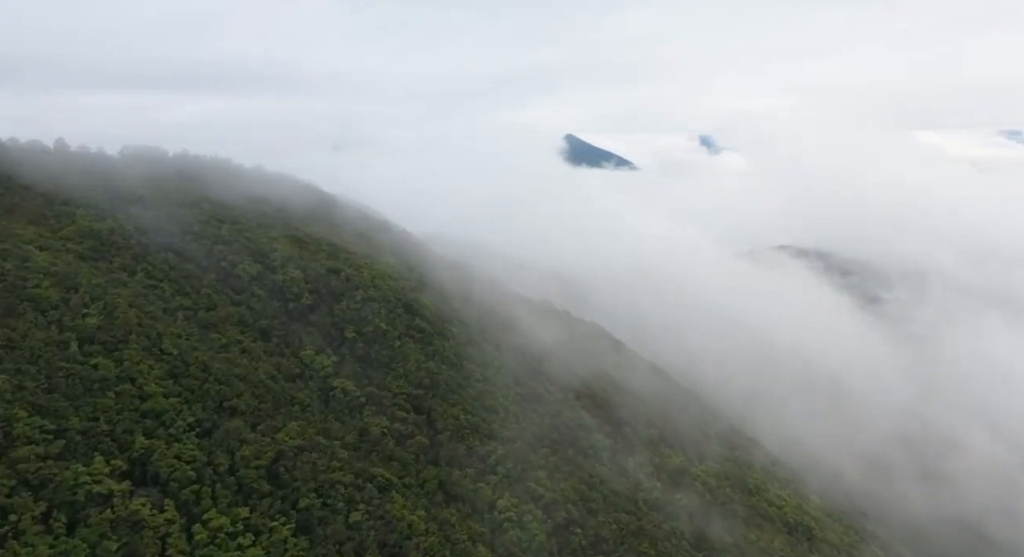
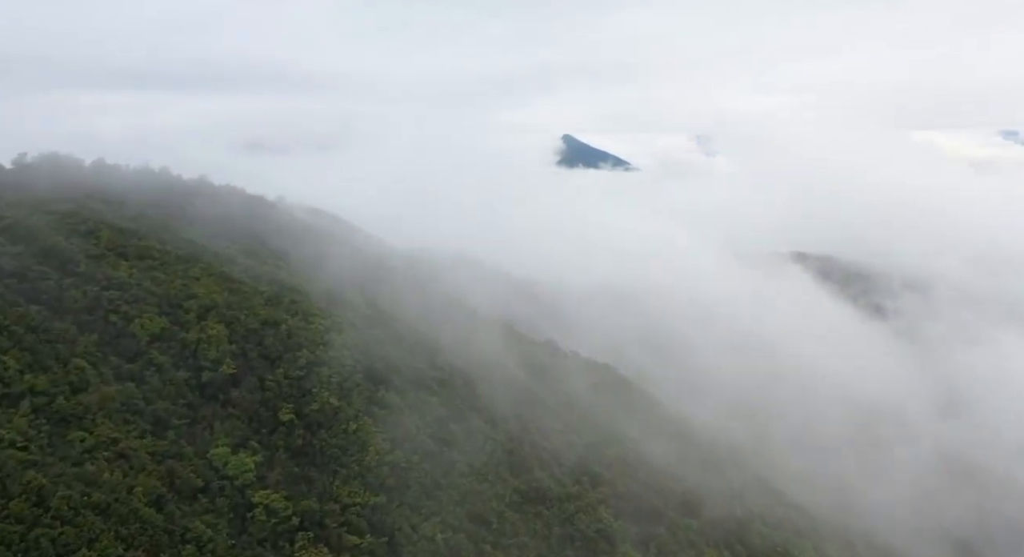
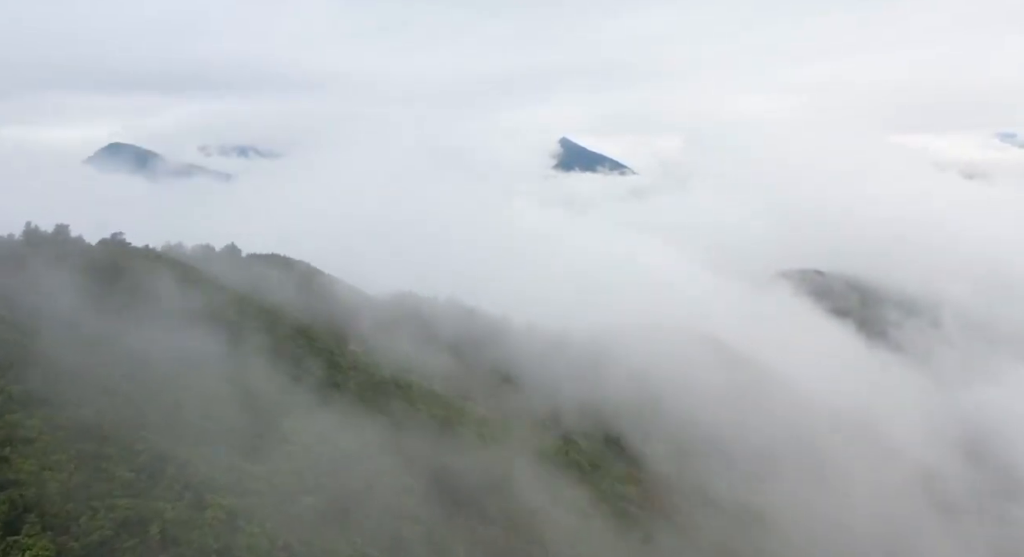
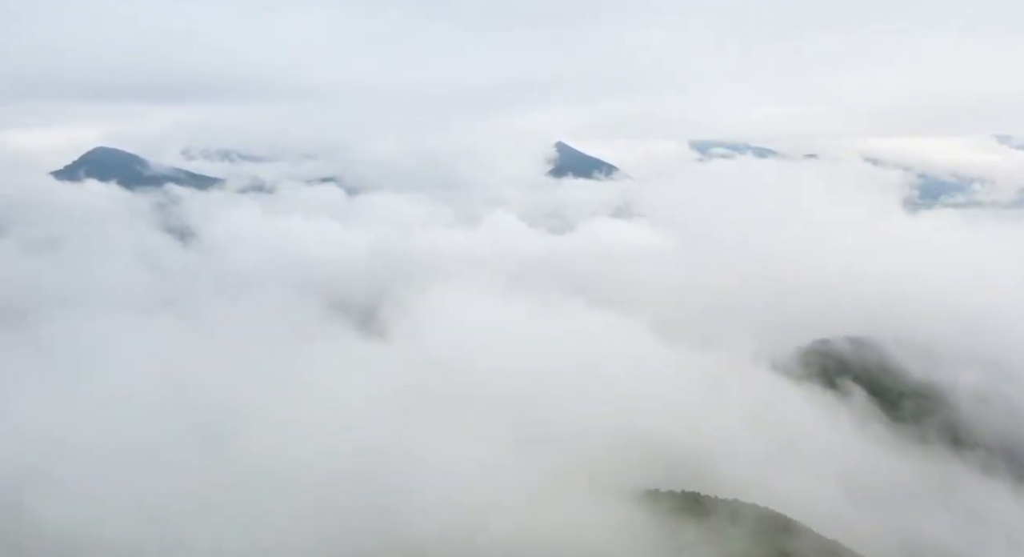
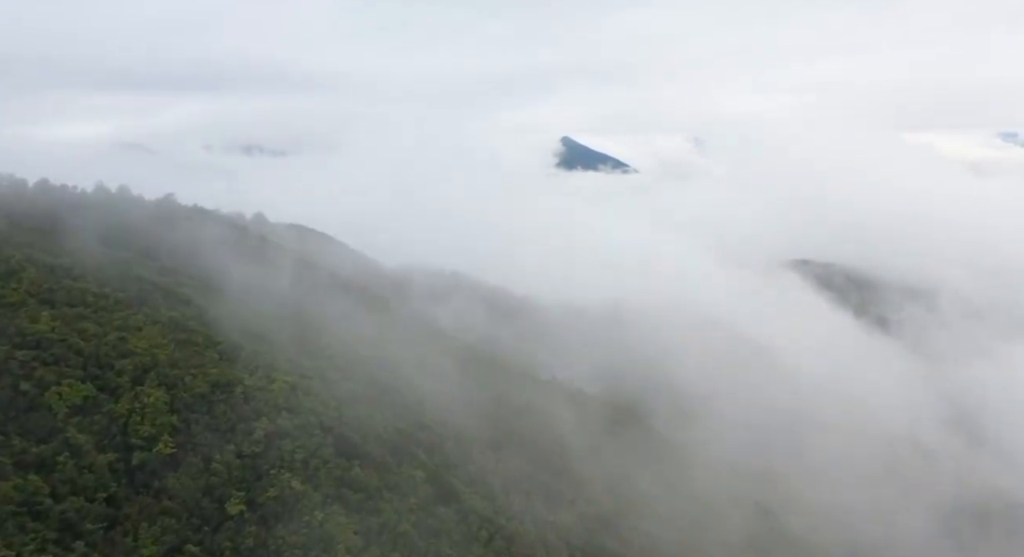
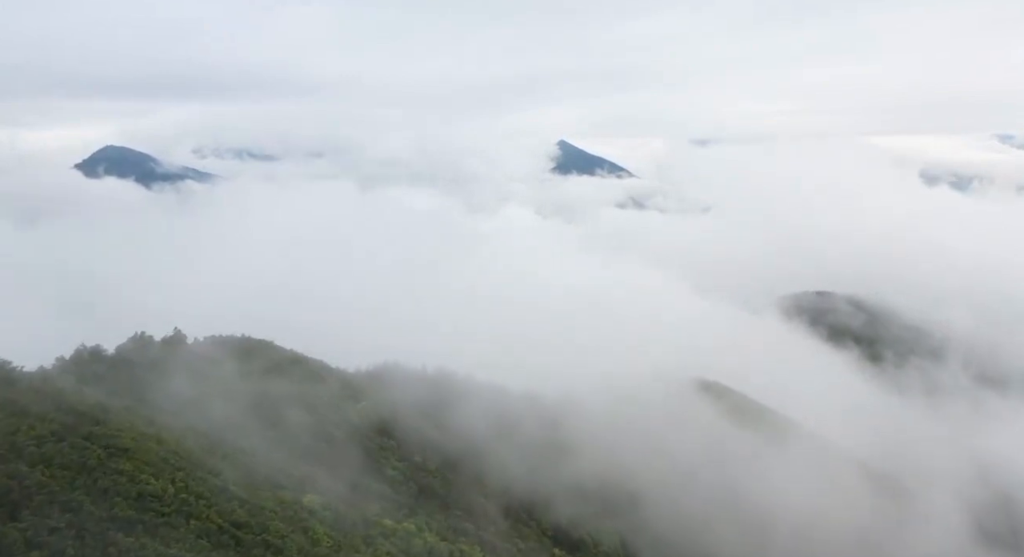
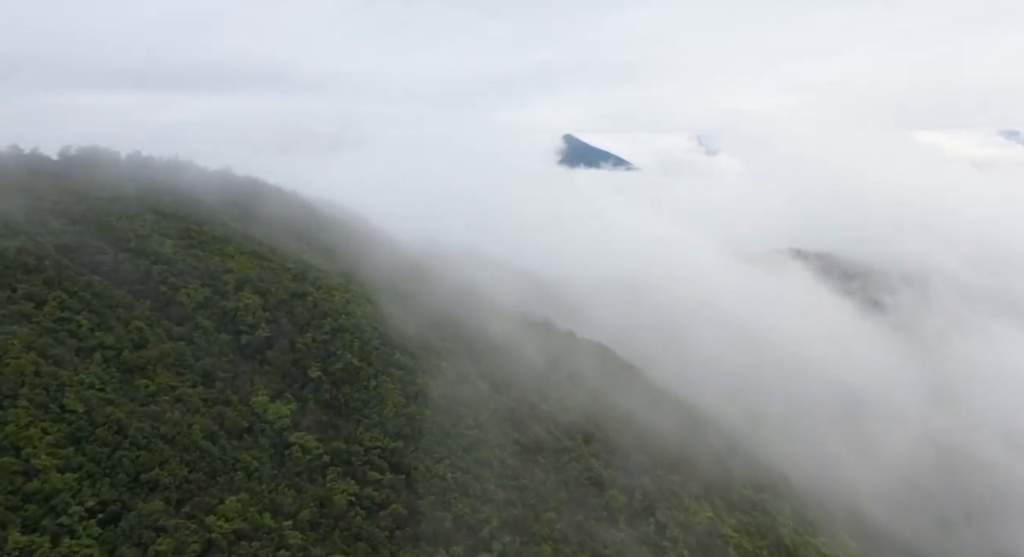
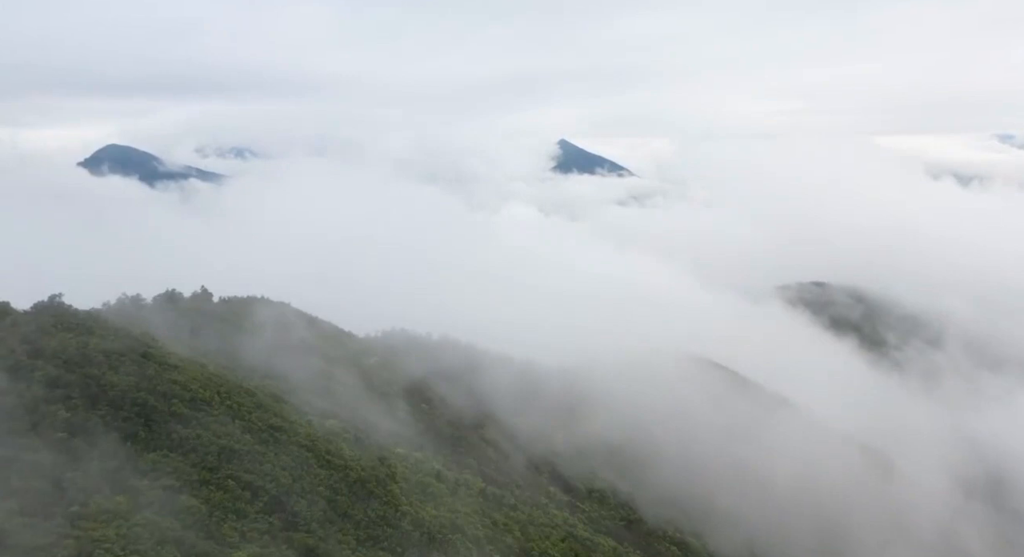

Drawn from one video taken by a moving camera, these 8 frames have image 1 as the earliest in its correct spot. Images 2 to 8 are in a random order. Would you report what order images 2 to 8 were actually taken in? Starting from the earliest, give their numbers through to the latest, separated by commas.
7, 2, 5, 3, 8, 6, 4
